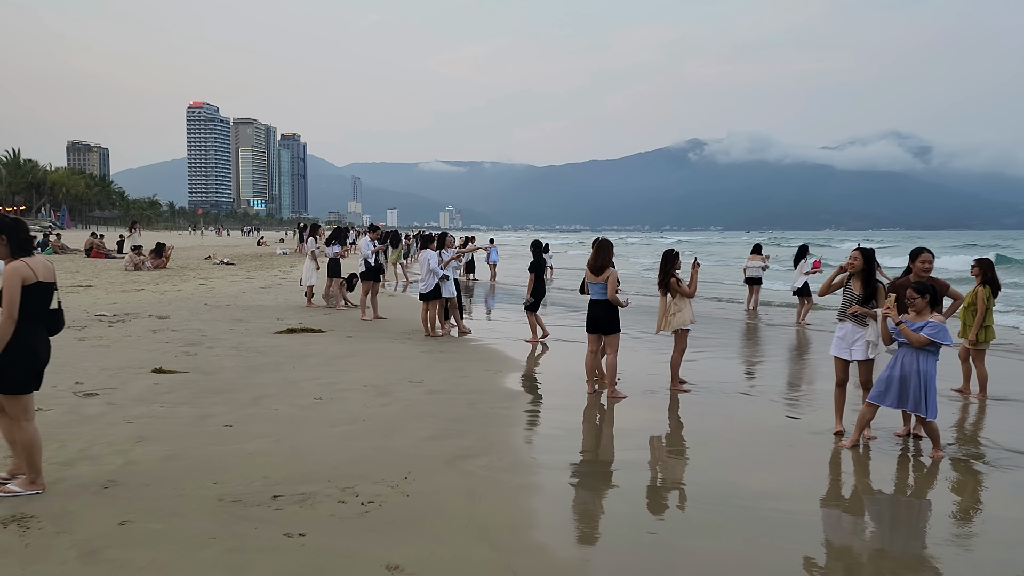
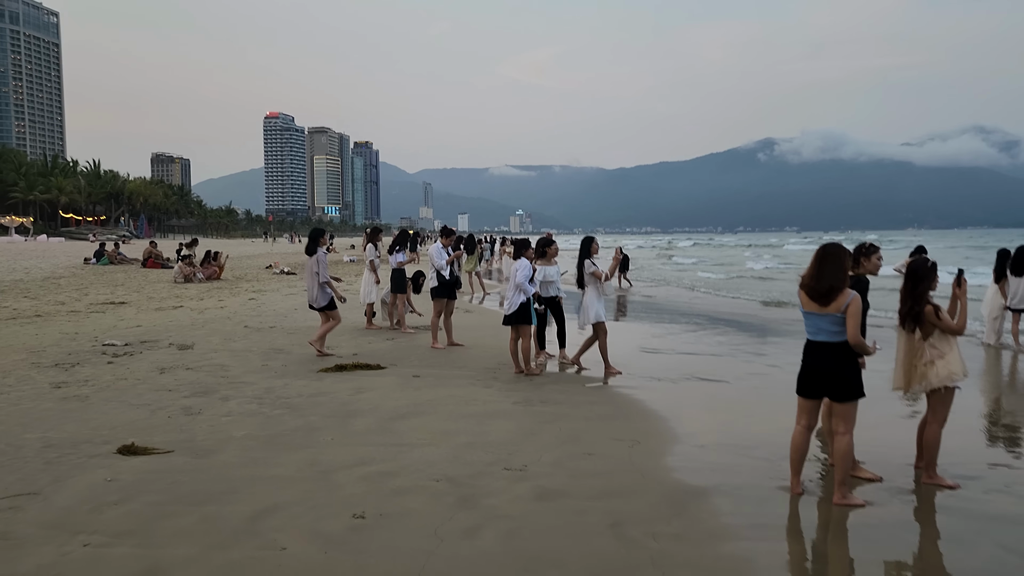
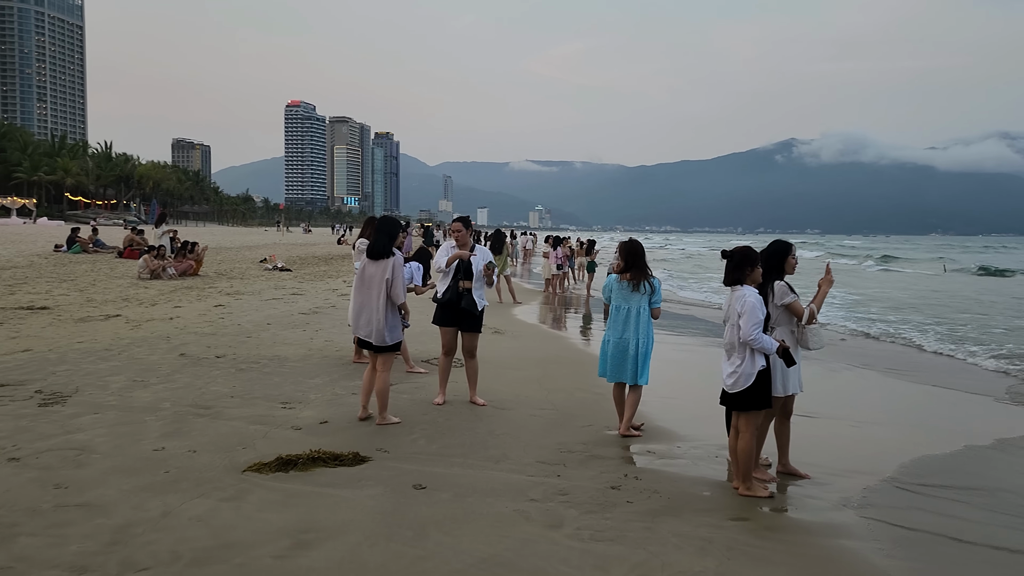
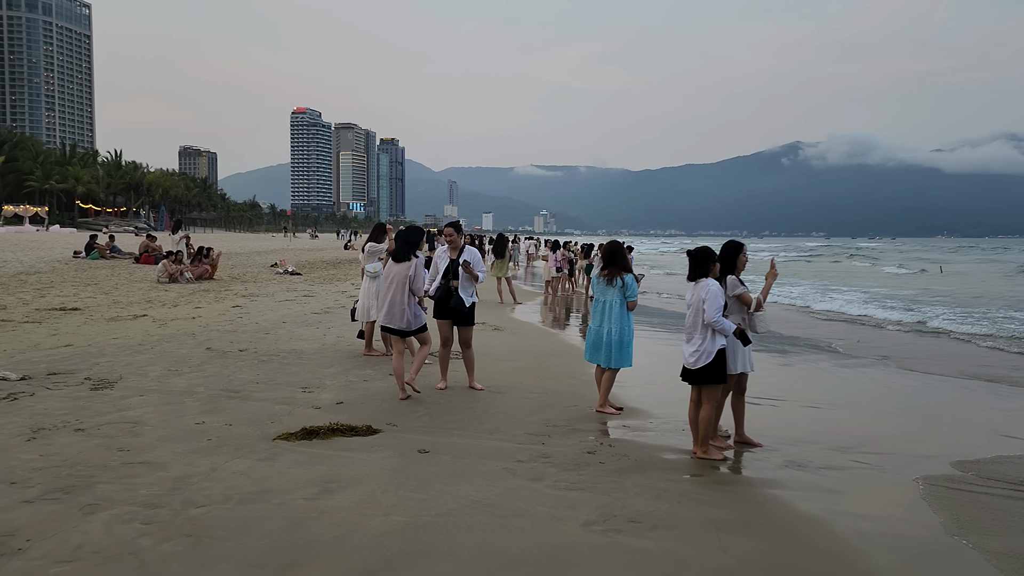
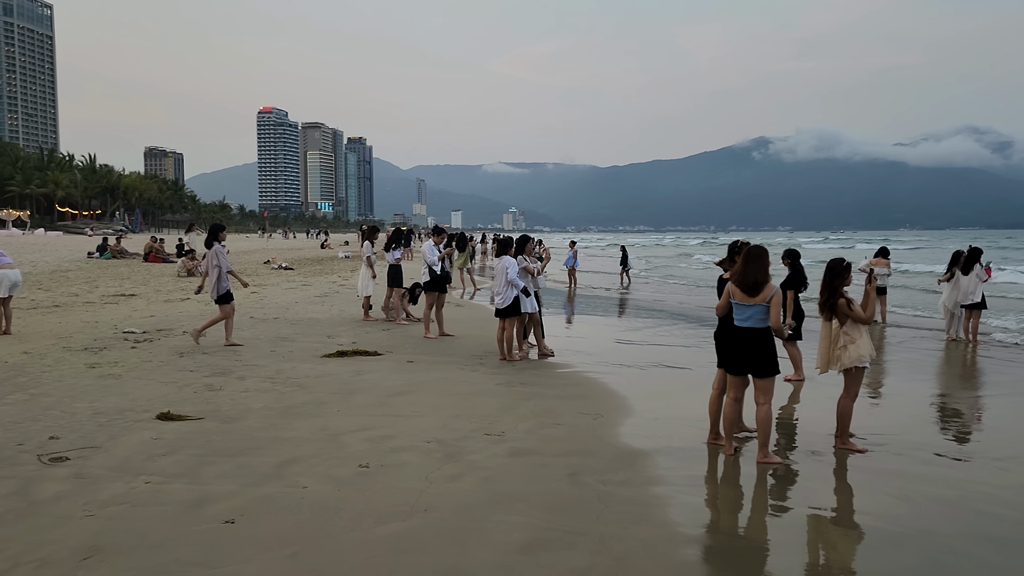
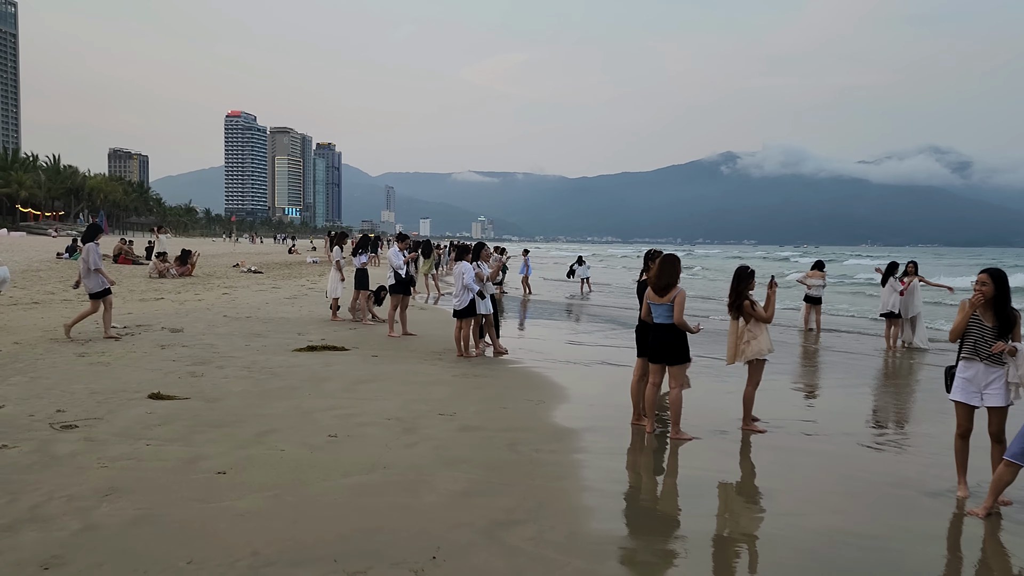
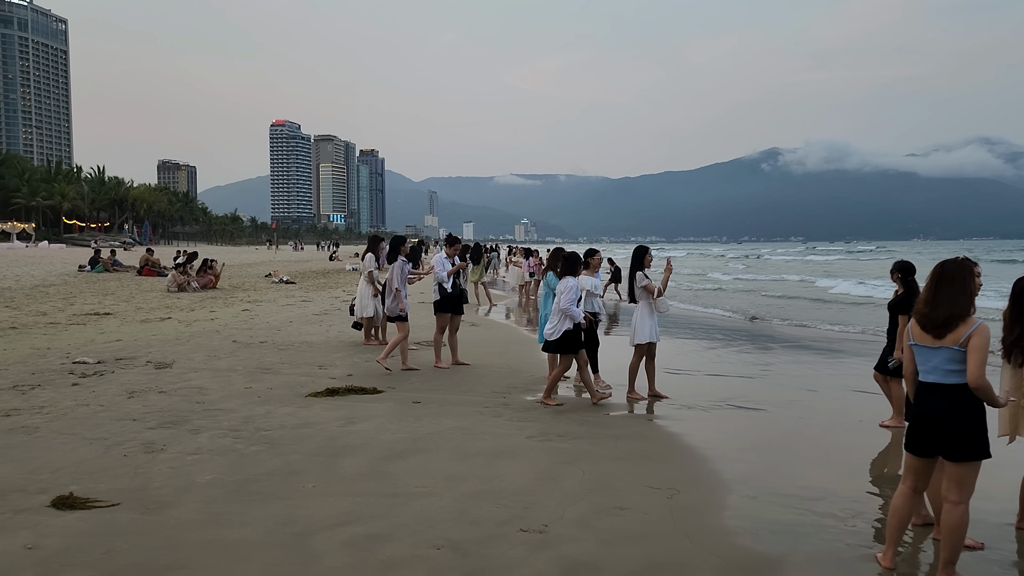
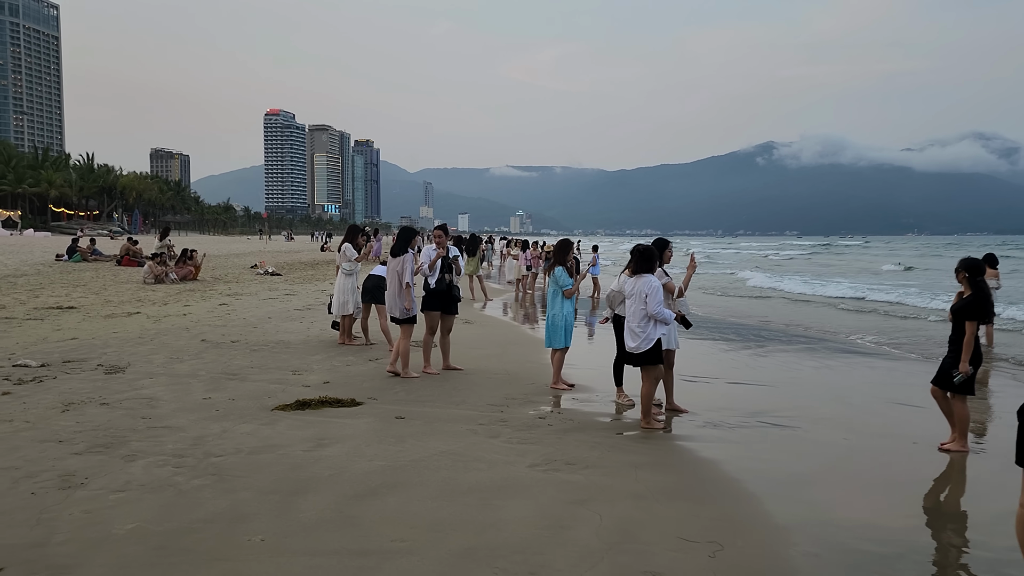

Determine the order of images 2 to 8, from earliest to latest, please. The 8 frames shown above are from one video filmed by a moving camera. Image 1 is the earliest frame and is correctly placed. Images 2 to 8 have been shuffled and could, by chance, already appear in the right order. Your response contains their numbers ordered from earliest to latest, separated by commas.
6, 5, 2, 7, 8, 4, 3
